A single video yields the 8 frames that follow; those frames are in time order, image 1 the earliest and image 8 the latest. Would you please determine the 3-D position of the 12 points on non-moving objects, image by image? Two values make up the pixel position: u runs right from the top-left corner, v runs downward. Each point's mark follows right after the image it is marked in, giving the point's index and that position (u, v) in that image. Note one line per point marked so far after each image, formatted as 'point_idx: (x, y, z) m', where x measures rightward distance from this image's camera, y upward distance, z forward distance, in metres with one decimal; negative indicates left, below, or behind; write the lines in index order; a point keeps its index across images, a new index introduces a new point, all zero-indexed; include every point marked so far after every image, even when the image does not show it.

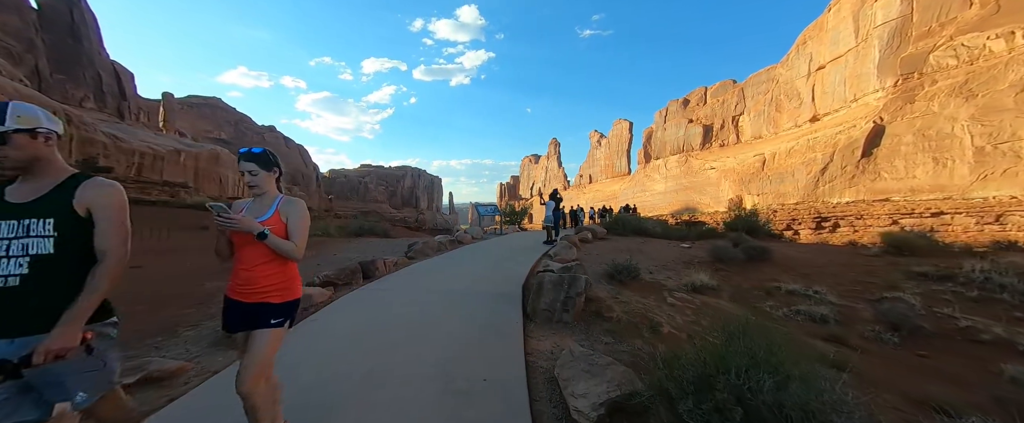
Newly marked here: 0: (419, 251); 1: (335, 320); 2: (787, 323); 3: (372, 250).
0: (-2.2, -0.9, +7.5) m
1: (-1.9, -1.1, +3.5) m
2: (+3.7, -1.5, +4.4) m
3: (-3.9, -1.1, +9.1) m
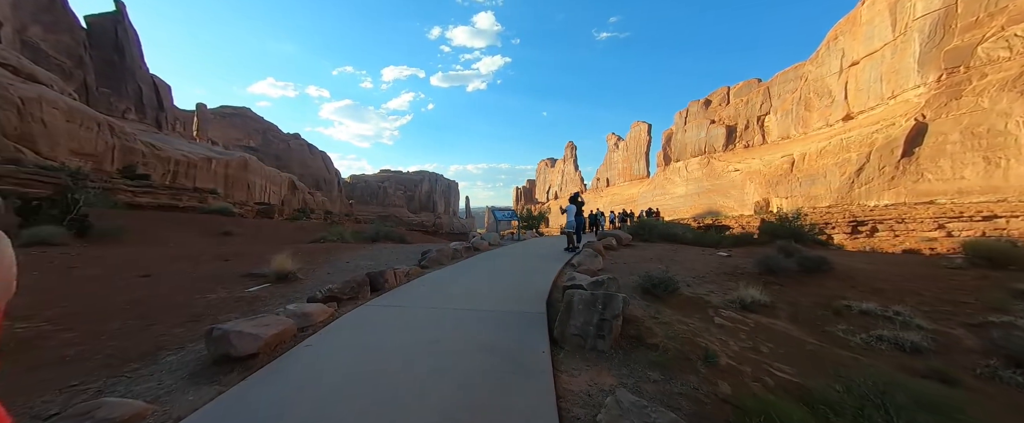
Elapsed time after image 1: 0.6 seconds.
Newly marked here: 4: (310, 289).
0: (-1.8, -1.1, +7.1) m
1: (-1.7, -1.2, +3.1) m
2: (+3.9, -1.6, +3.6) m
3: (-3.4, -1.2, +8.7) m
4: (-3.2, -1.2, +5.3) m
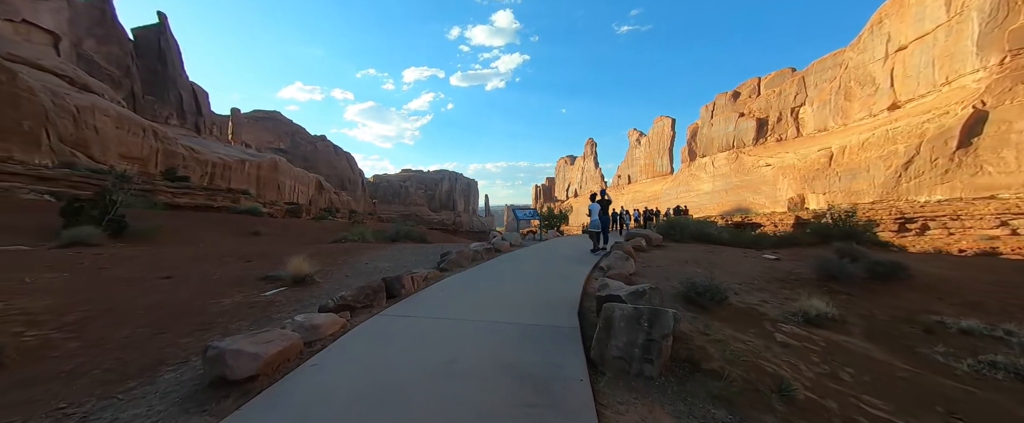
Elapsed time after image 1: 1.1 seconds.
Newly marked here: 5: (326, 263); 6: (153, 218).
0: (-1.3, -1.1, +6.8) m
1: (-1.4, -1.2, +2.7) m
2: (+4.2, -1.5, +2.9) m
3: (-2.8, -1.2, +8.5) m
4: (-2.8, -1.3, +5.0) m
5: (-4.1, -1.2, +7.1) m
6: (-14.8, -0.3, +13.5) m
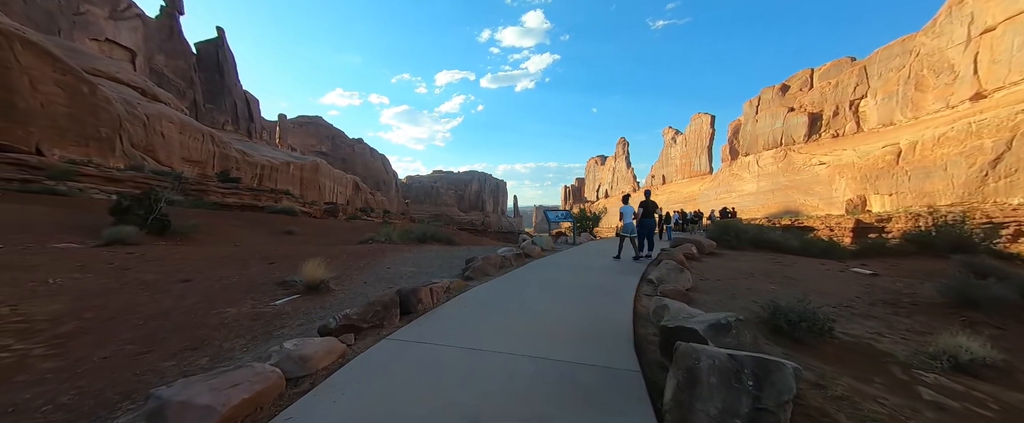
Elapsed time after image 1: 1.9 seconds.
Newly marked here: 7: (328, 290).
0: (-0.6, -1.1, +6.1) m
1: (-1.2, -1.3, +2.1) m
2: (+4.5, -1.6, +1.8) m
3: (-2.0, -1.3, +7.9) m
4: (-2.4, -1.3, +4.5) m
5: (-3.4, -1.2, +6.7) m
6: (-13.5, -0.3, +14.1) m
7: (-2.9, -1.2, +5.2) m
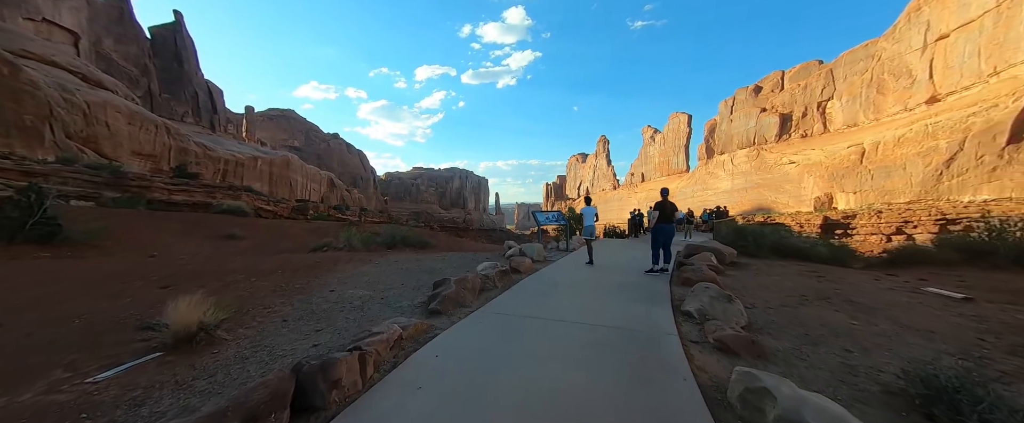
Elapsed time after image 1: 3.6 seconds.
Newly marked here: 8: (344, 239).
0: (-0.8, -1.2, +4.4) m
1: (-1.1, -1.4, +0.3) m
2: (+4.5, -1.7, +0.3) m
3: (-2.3, -1.3, +6.1) m
4: (-2.5, -1.4, +2.7) m
5: (-3.7, -1.3, +4.8) m
6: (-14.1, -0.3, +11.6) m
7: (-3.0, -1.3, +3.4) m
8: (-5.8, -1.0, +11.5) m
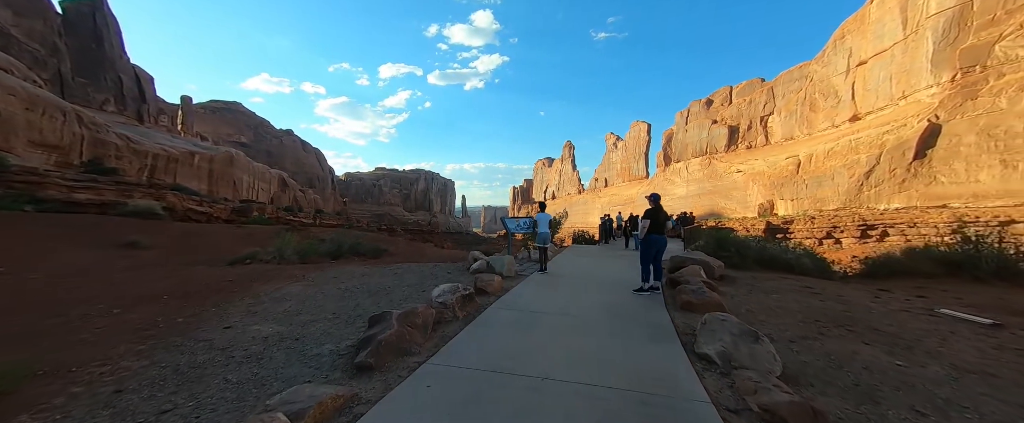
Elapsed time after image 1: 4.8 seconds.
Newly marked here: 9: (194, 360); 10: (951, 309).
0: (-1.2, -1.3, +3.1) m
1: (-1.1, -1.4, -0.9) m
2: (+4.5, -1.8, -0.4) m
3: (-2.8, -1.4, +4.7) m
4: (-2.6, -1.4, +1.3) m
5: (-4.1, -1.3, +3.3) m
6: (-15.1, -0.3, +9.0) m
7: (-3.3, -1.4, +1.9) m
8: (-6.9, -1.1, +9.7) m
9: (-3.1, -1.4, +3.2) m
10: (+6.4, -1.4, +4.9) m
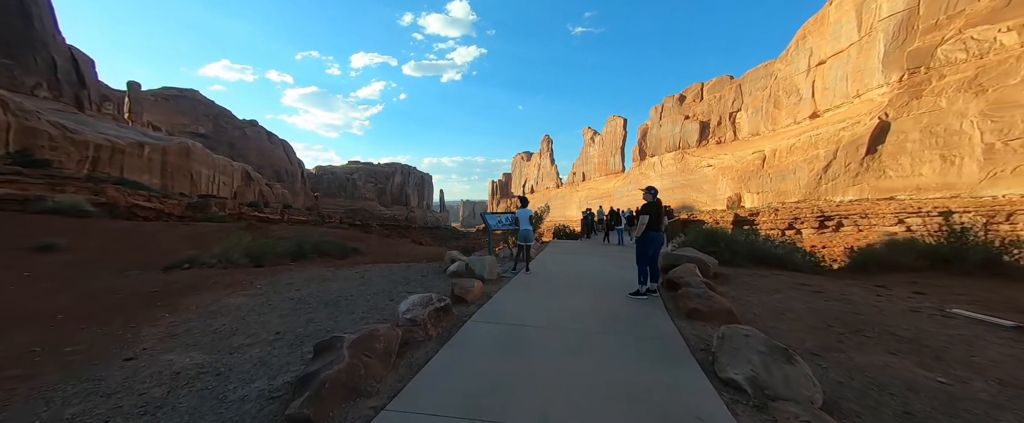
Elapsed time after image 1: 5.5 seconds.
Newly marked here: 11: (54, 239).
0: (-1.3, -1.3, +2.3) m
1: (-0.9, -1.5, -1.7) m
2: (+4.6, -1.8, -0.7) m
3: (-3.0, -1.4, +3.8) m
4: (-2.6, -1.5, +0.4) m
5: (-4.2, -1.3, +2.4) m
6: (-15.6, -0.3, +7.3) m
7: (-3.3, -1.4, +1.0) m
8: (-7.4, -1.0, +8.6) m
9: (-3.2, -1.4, +2.4) m
10: (+6.2, -1.3, +4.6) m
11: (-13.7, -0.8, +10.1) m
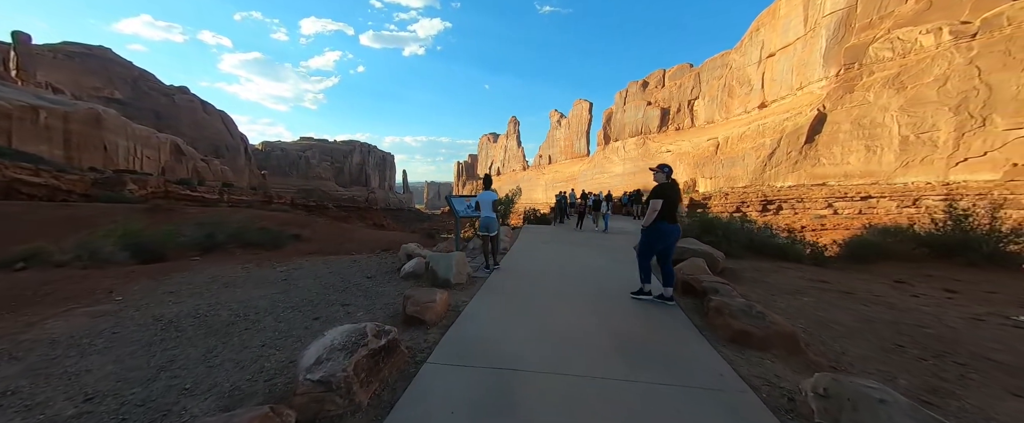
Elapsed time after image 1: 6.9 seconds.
0: (-1.3, -1.2, +0.9) m
1: (-0.5, -1.7, -3.0) m
2: (+4.9, -2.0, -1.5) m
3: (-3.2, -1.3, +2.2) m
4: (-2.4, -1.5, -1.1) m
5: (-4.1, -1.3, +0.6) m
6: (-16.0, 0.0, +4.2) m
7: (-3.1, -1.4, -0.6) m
8: (-8.0, -0.6, +6.4) m
9: (-3.2, -1.4, +0.7) m
10: (+5.9, -1.2, +4.0) m
11: (-14.4, -0.3, +7.2) m
